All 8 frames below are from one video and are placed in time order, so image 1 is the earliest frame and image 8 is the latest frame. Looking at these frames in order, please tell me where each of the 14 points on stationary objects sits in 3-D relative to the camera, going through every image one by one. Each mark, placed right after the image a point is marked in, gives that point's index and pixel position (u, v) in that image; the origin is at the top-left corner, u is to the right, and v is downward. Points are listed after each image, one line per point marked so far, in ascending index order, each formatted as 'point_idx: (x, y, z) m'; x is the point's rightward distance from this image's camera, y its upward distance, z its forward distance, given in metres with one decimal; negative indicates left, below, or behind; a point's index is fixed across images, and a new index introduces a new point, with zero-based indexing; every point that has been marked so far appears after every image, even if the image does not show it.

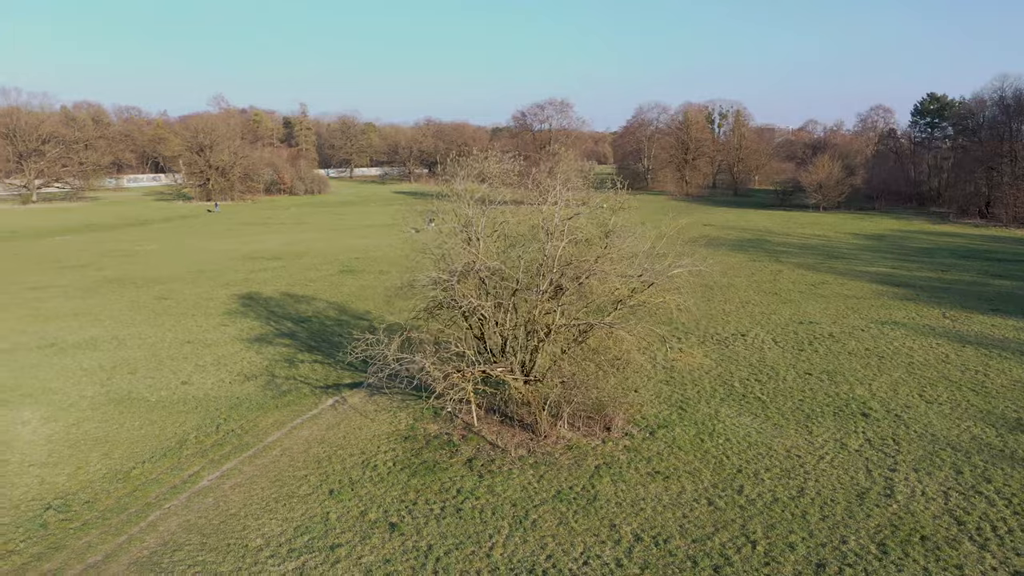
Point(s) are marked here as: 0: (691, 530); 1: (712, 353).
0: (+1.8, -2.5, +8.5) m
1: (+3.8, -1.3, +16.0) m
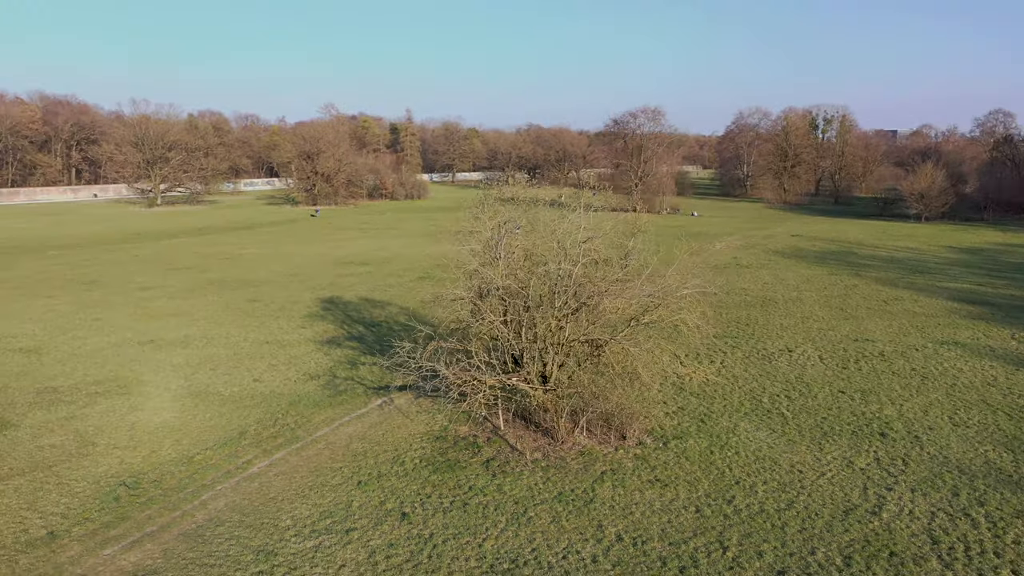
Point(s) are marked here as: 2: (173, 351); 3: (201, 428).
0: (+1.7, -2.7, +9.2) m
1: (+4.7, -1.6, +16.4) m
2: (-7.4, -1.4, +18.1) m
3: (-4.8, -2.2, +12.9) m
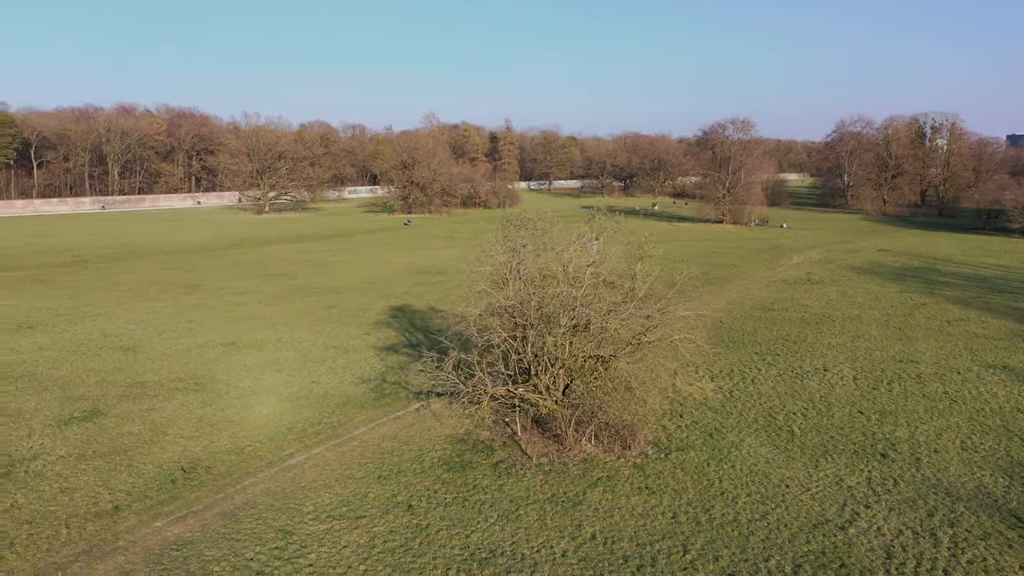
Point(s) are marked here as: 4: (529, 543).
0: (+1.6, -3.0, +10.1) m
1: (+5.4, -2.0, +16.9) m
2: (-6.4, -1.6, +20.0) m
3: (-4.5, -2.4, +14.6) m
4: (+0.2, -3.0, +9.9) m
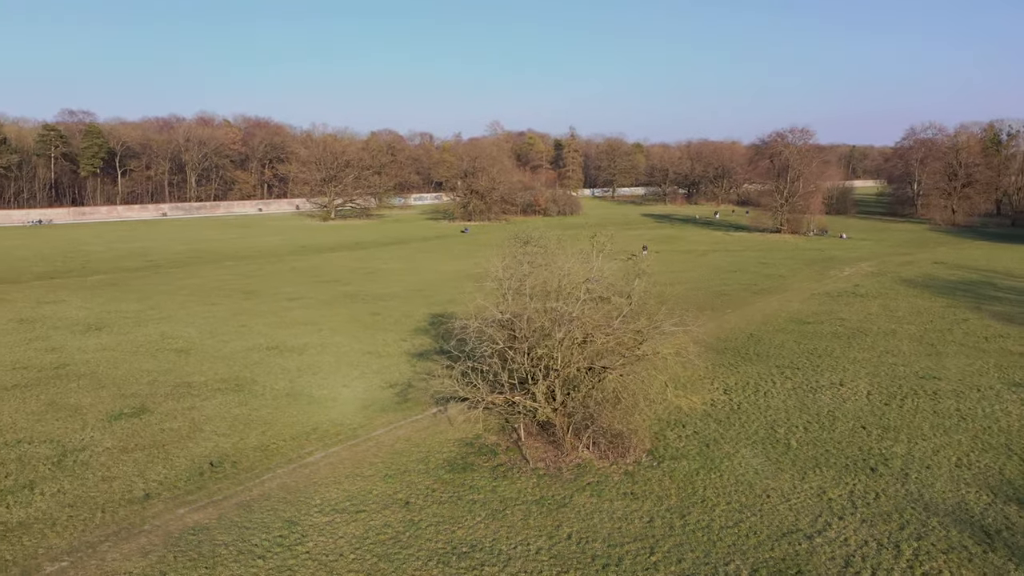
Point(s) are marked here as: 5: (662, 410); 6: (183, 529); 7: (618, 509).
0: (+1.3, -3.2, +10.8) m
1: (+5.8, -2.3, +17.2) m
2: (-5.8, -1.8, +21.4) m
3: (-4.3, -2.6, +15.8) m
4: (0.0, -3.3, +10.7) m
5: (+2.8, -2.4, +16.3) m
6: (-4.4, -3.2, +11.1) m
7: (+1.5, -3.1, +11.7) m
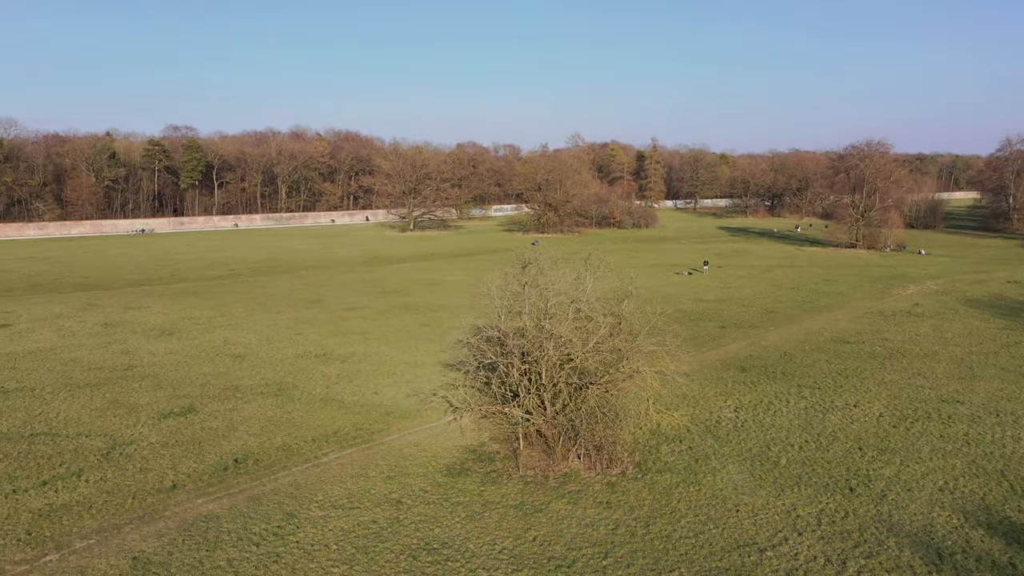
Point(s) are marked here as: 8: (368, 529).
0: (+0.9, -3.6, +11.6) m
1: (+6.0, -2.8, +17.5) m
2: (-5.0, -2.1, +22.9) m
3: (-4.2, -2.8, +17.2) m
4: (-0.5, -3.5, +11.7) m
5: (+3.0, -2.8, +16.9) m
6: (-4.8, -3.4, +12.6) m
7: (+1.1, -3.4, +12.5) m
8: (-2.1, -3.5, +12.1) m
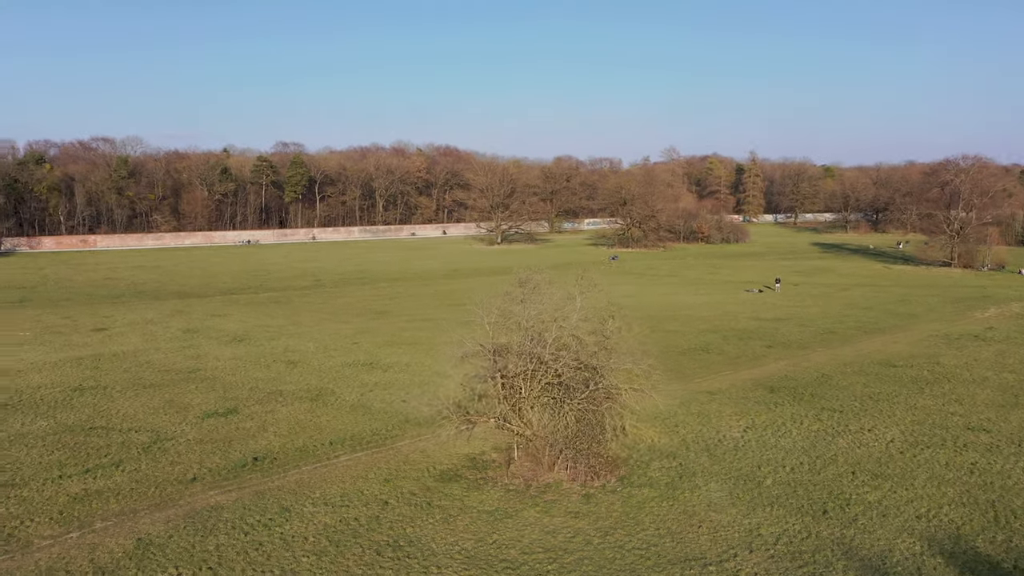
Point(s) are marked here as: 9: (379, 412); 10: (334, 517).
0: (+0.3, -3.9, +12.4) m
1: (+6.2, -3.3, +17.6) m
2: (-4.0, -2.5, +24.4) m
3: (-4.0, -3.1, +18.6) m
4: (-1.1, -3.8, +12.6) m
5: (+3.1, -3.3, +17.4) m
6: (-5.2, -3.7, +14.0) m
7: (+0.7, -3.8, +13.2) m
8: (-2.6, -3.8, +13.2) m
9: (-3.2, -3.0, +20.0) m
10: (-2.9, -3.7, +13.5) m
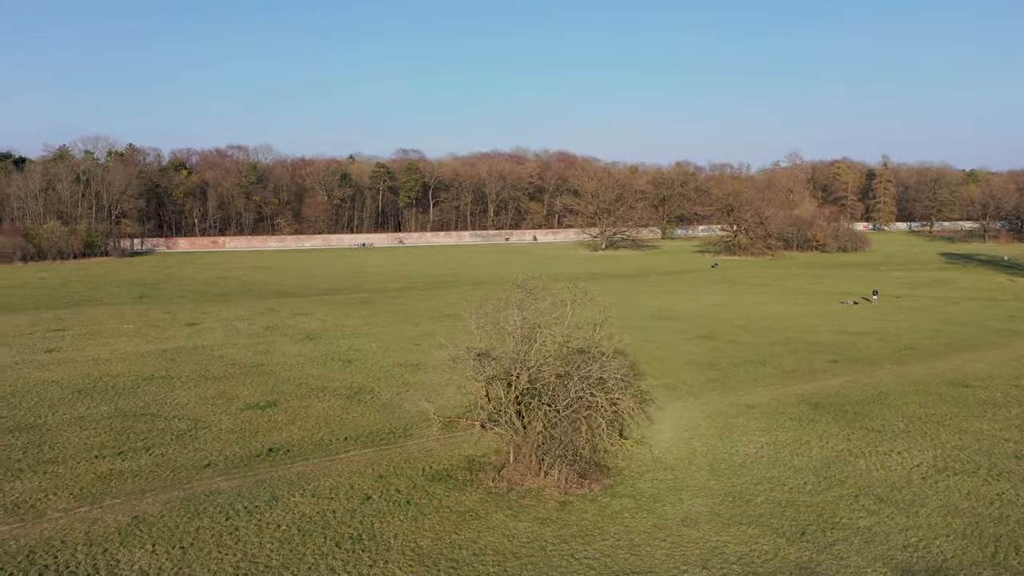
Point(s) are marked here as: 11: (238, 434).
0: (-0.4, -3.9, +12.6) m
1: (+6.2, -3.5, +16.8) m
2: (-2.8, -2.6, +25.1) m
3: (-3.7, -3.2, +19.4) m
4: (-1.7, -3.9, +13.0) m
5: (+3.1, -3.4, +17.1) m
6: (-5.6, -3.7, +15.1) m
7: (+0.1, -3.9, +13.3) m
8: (-3.1, -3.8, +13.8) m
9: (-2.7, -3.1, +20.6) m
10: (-3.4, -3.8, +14.2) m
11: (-6.1, -3.3, +18.6) m
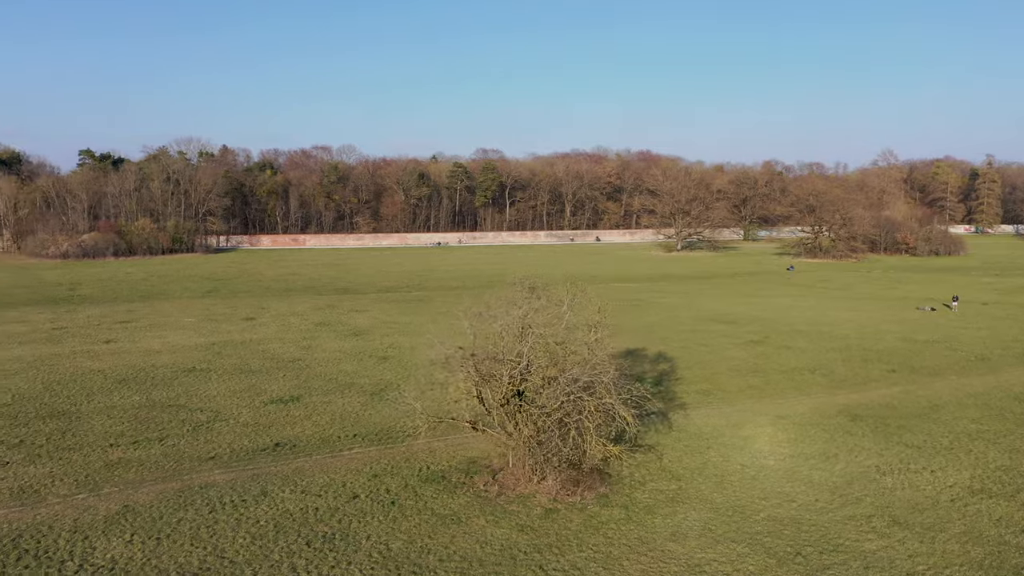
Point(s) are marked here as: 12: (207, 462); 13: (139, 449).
0: (-0.9, -3.9, +12.2) m
1: (+6.2, -3.6, +15.7) m
2: (-1.8, -2.5, +24.9) m
3: (-3.3, -3.1, +19.3) m
4: (-2.1, -3.8, +12.8) m
5: (+3.2, -3.5, +16.3) m
6: (-5.7, -3.6, +15.2) m
7: (-0.3, -3.8, +12.9) m
8: (-3.4, -3.7, +13.7) m
9: (-2.2, -3.0, +20.4) m
10: (-3.6, -3.7, +14.1) m
11: (-5.8, -3.2, +18.8) m
12: (-6.0, -3.4, +16.4) m
13: (-7.7, -3.3, +17.1) m
